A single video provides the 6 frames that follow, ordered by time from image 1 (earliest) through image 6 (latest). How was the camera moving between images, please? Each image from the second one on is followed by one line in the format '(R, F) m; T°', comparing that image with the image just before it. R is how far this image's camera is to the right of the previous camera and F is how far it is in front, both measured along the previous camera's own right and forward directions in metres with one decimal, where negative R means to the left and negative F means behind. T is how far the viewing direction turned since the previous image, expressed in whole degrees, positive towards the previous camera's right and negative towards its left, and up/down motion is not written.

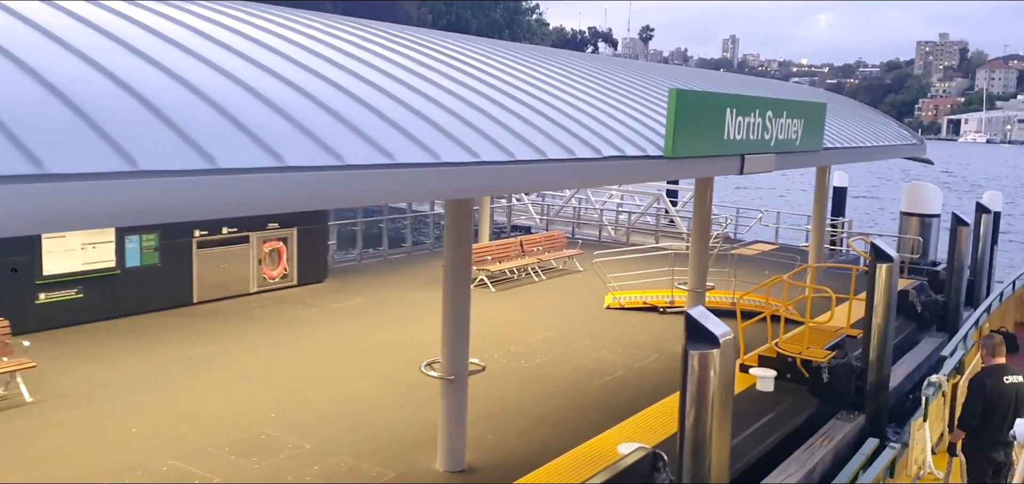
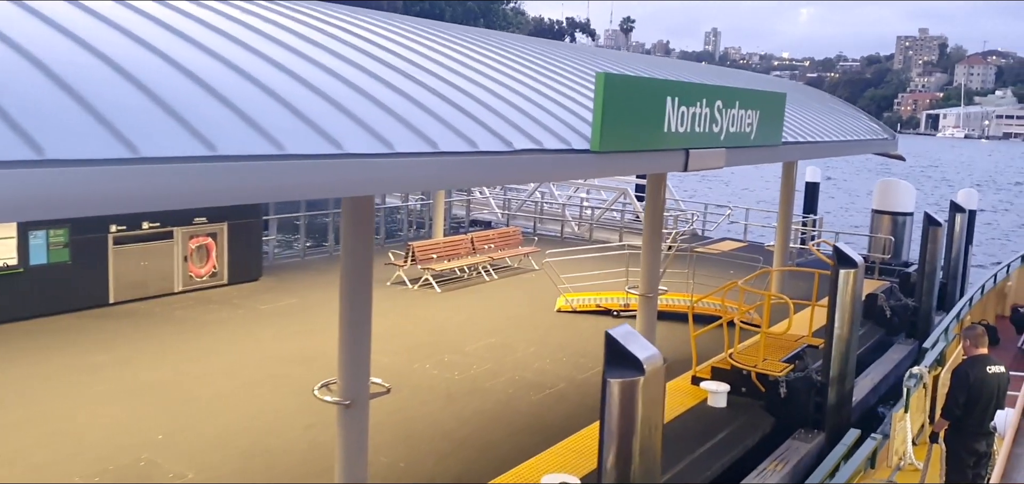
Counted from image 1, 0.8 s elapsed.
(+0.5, +0.9) m; +1°
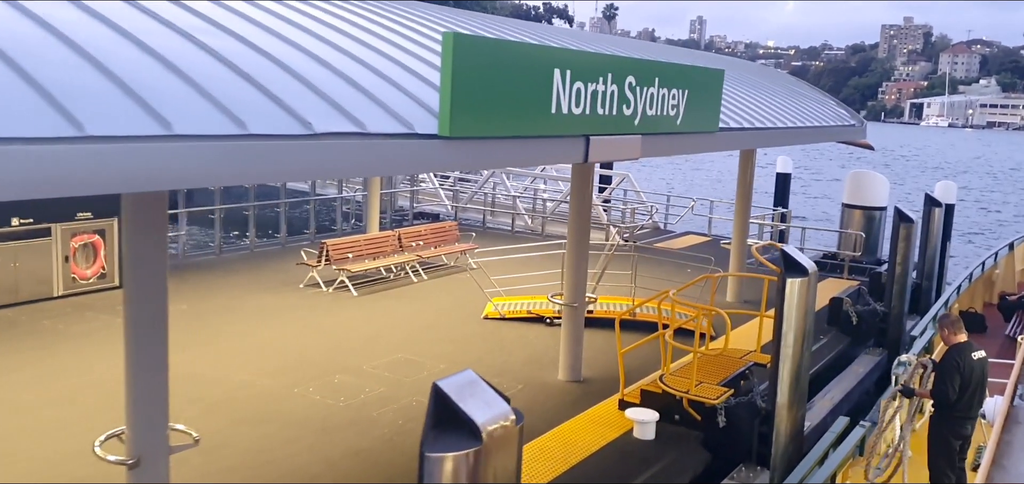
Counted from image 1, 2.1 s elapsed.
(+0.8, +1.4) m; +1°
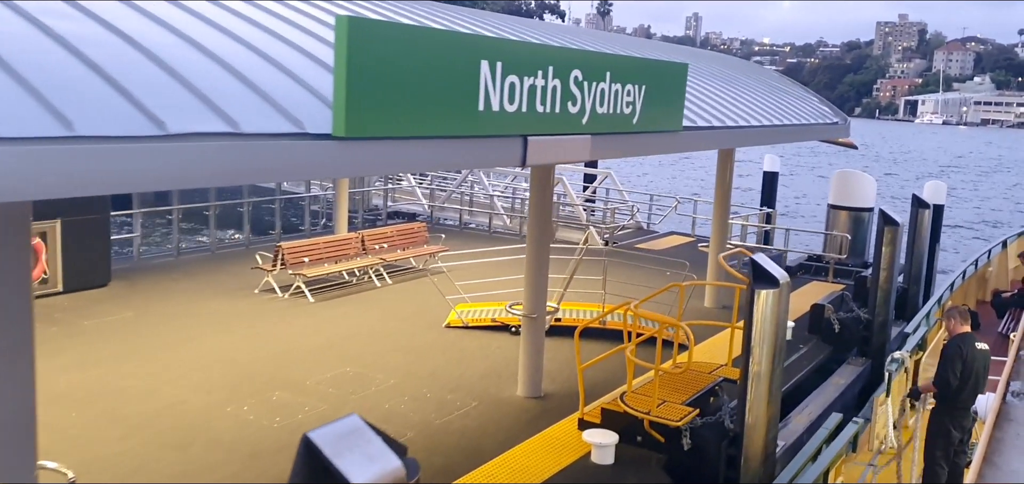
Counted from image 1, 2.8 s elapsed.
(+0.4, +0.6) m; 0°
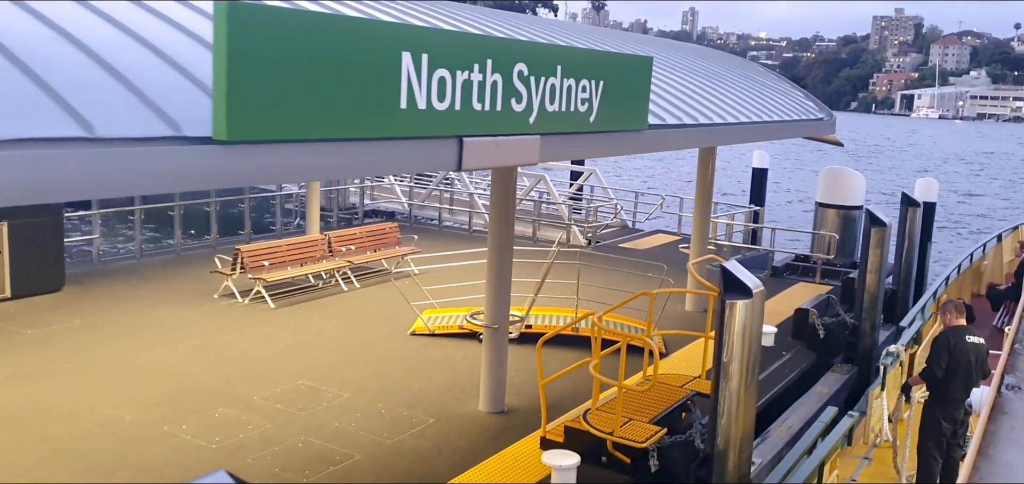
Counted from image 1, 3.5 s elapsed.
(+0.3, +0.5) m; 0°
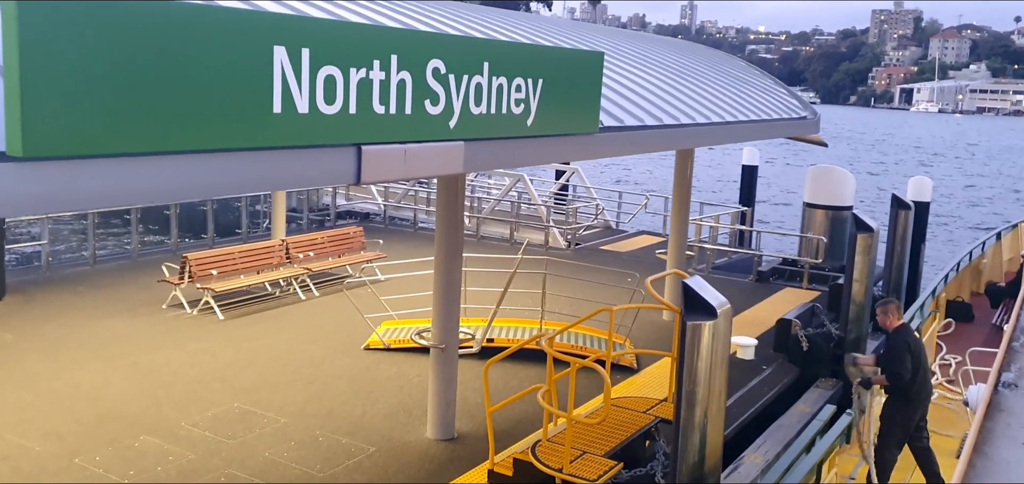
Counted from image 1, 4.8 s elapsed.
(+0.4, +0.7) m; 0°
